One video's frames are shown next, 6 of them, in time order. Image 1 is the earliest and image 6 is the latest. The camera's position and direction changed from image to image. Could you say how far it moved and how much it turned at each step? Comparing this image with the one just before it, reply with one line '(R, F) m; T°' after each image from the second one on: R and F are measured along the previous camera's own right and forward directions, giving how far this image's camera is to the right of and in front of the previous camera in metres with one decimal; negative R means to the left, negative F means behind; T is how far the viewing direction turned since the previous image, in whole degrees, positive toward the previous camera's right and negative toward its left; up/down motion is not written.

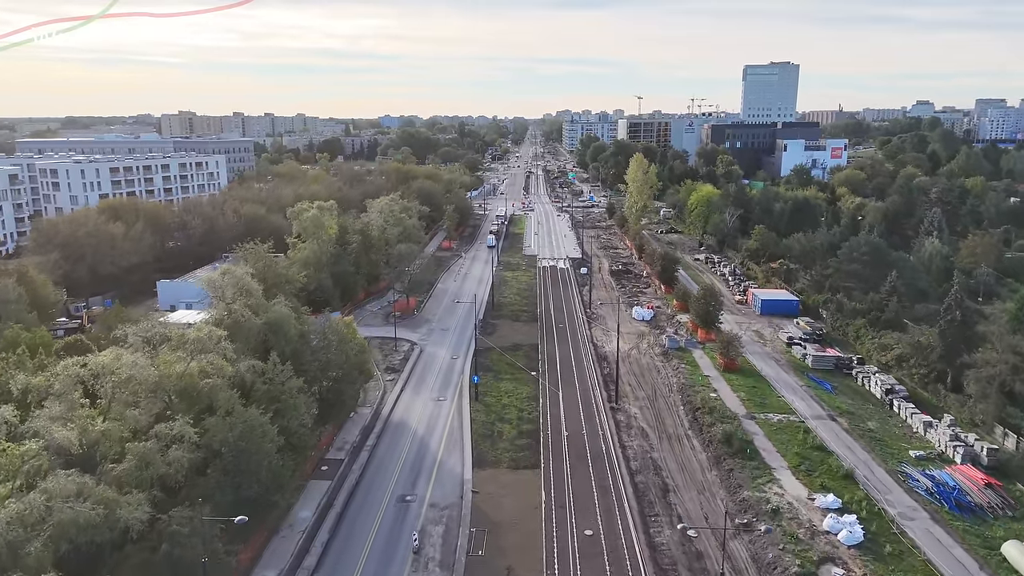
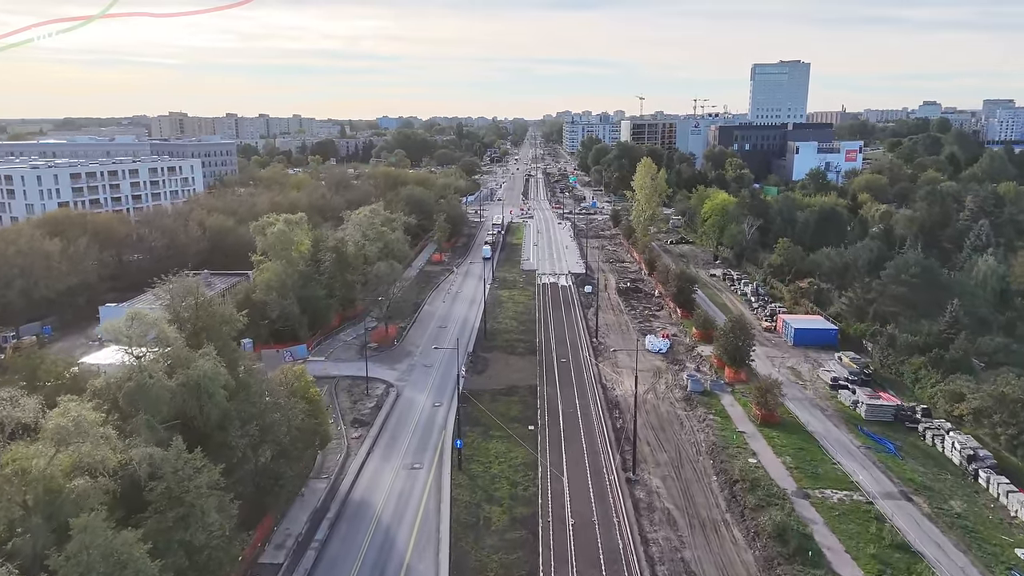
(+0.3, +6.7) m; 0°
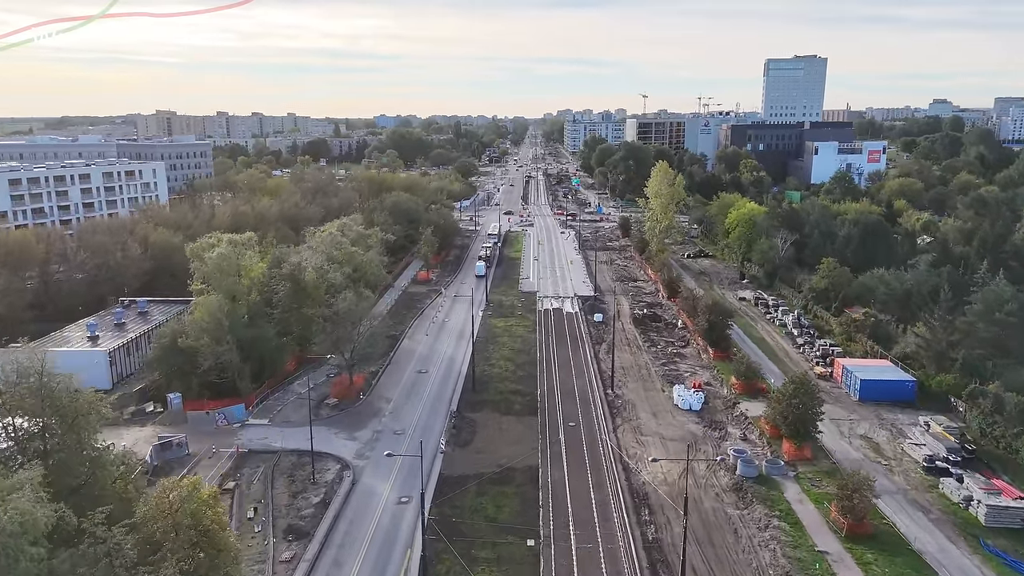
(+0.3, +8.8) m; 0°
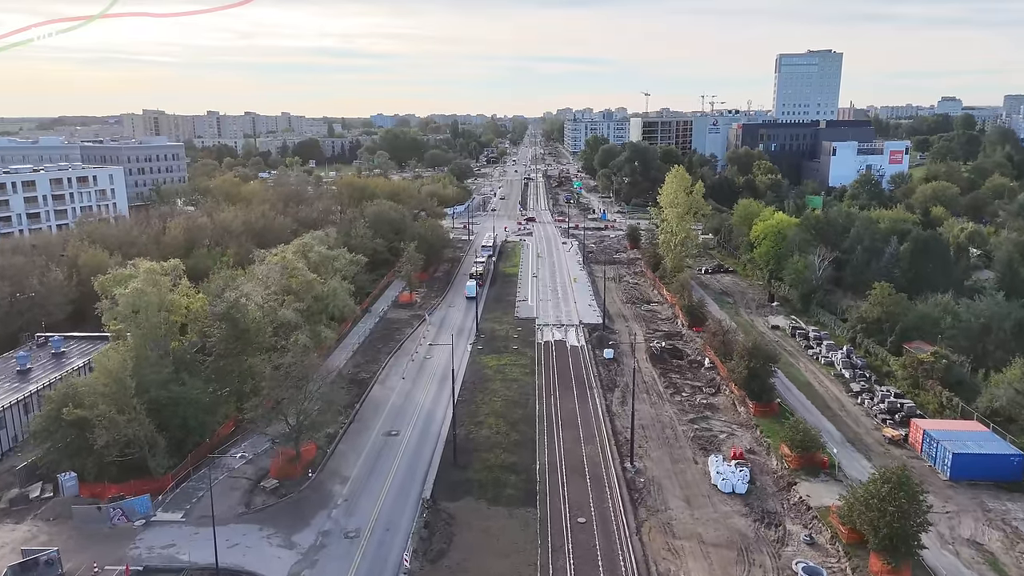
(+0.3, +7.8) m; 0°
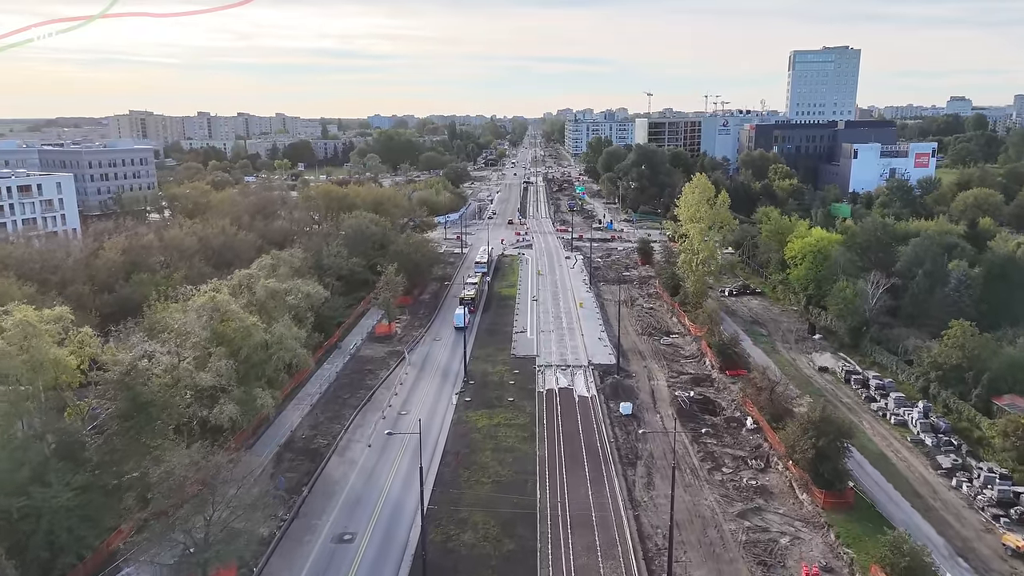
(+0.2, +7.8) m; 0°
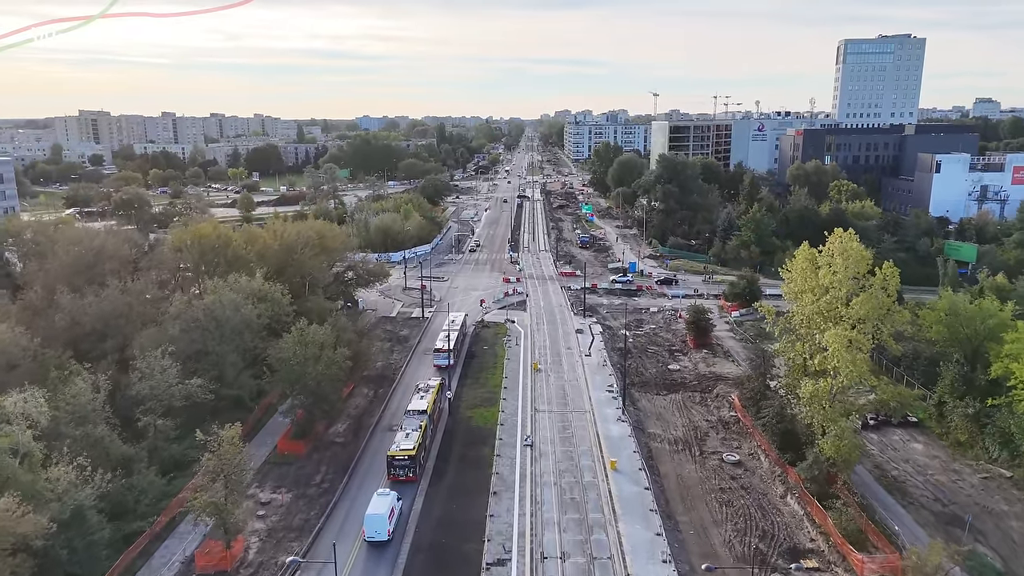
(+0.9, +23.4) m; 0°
